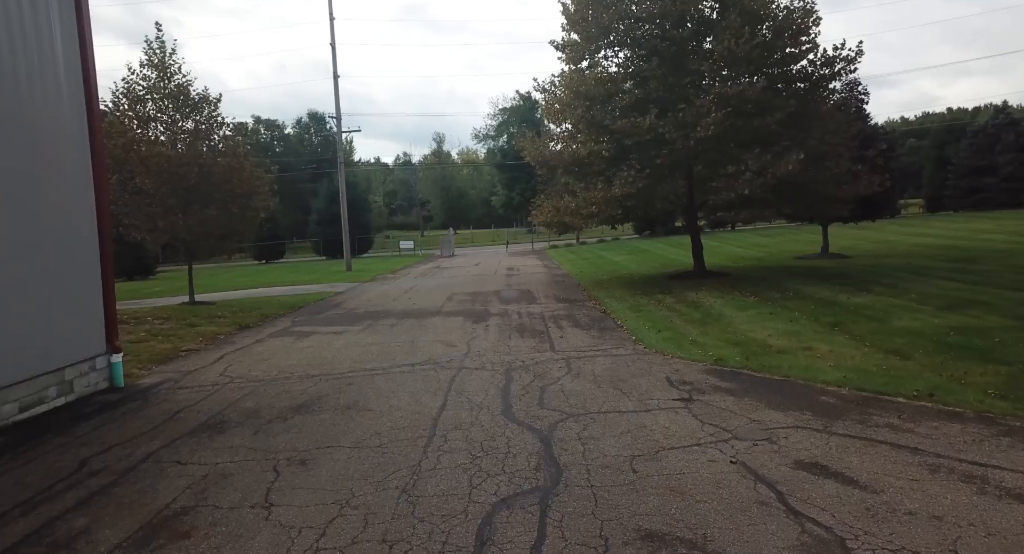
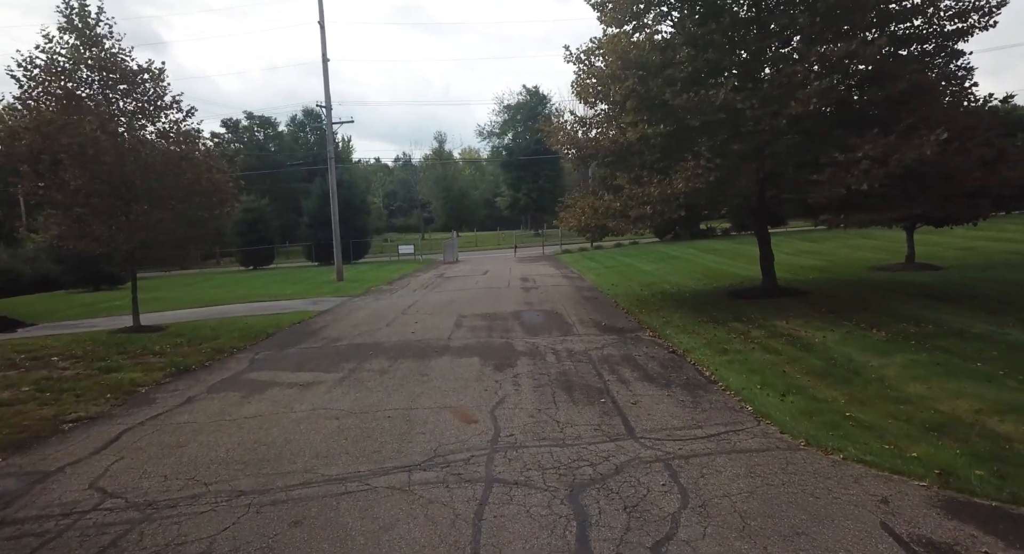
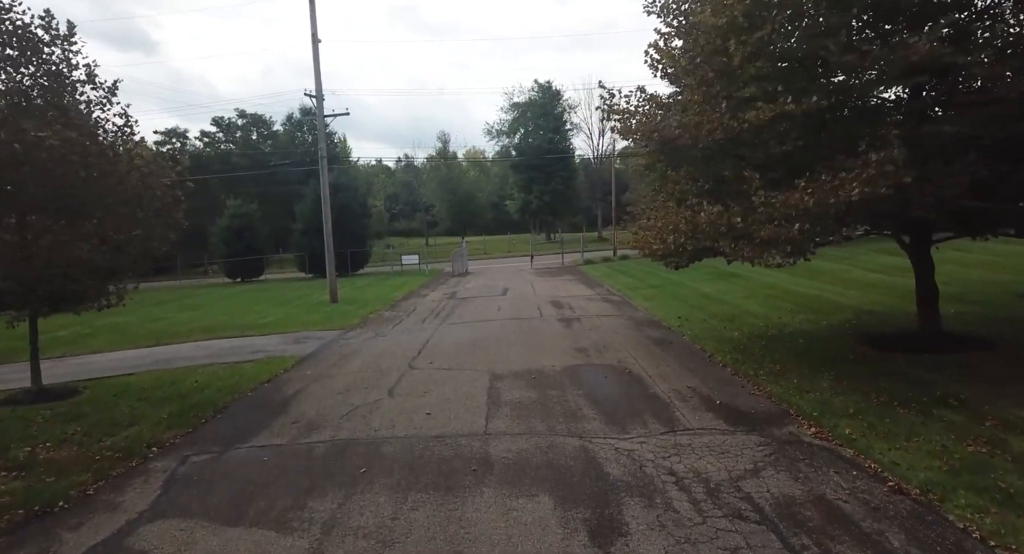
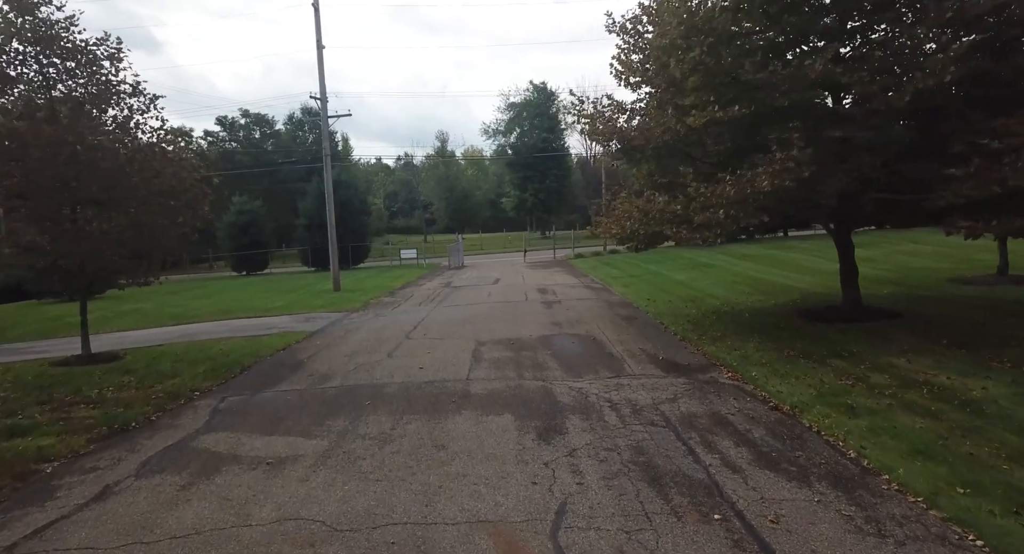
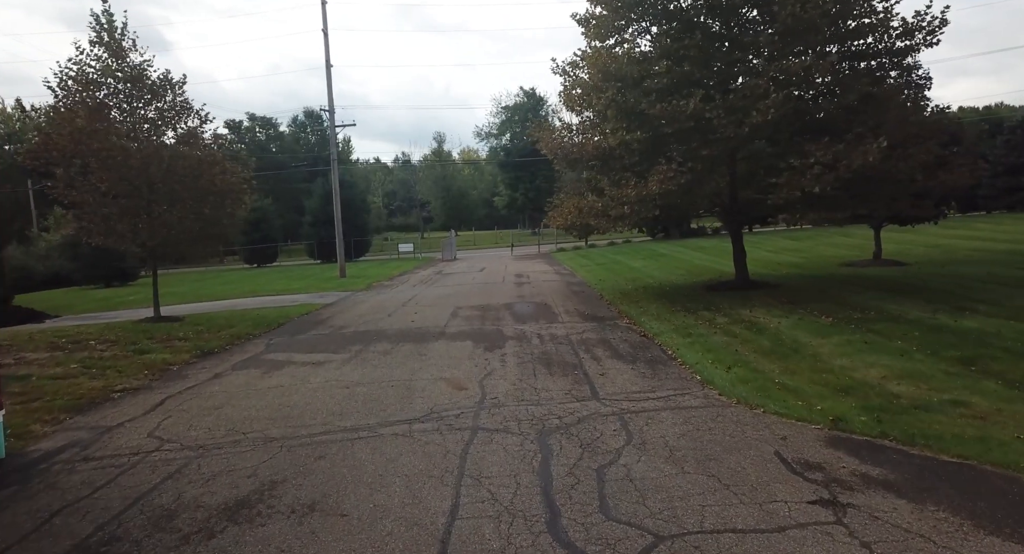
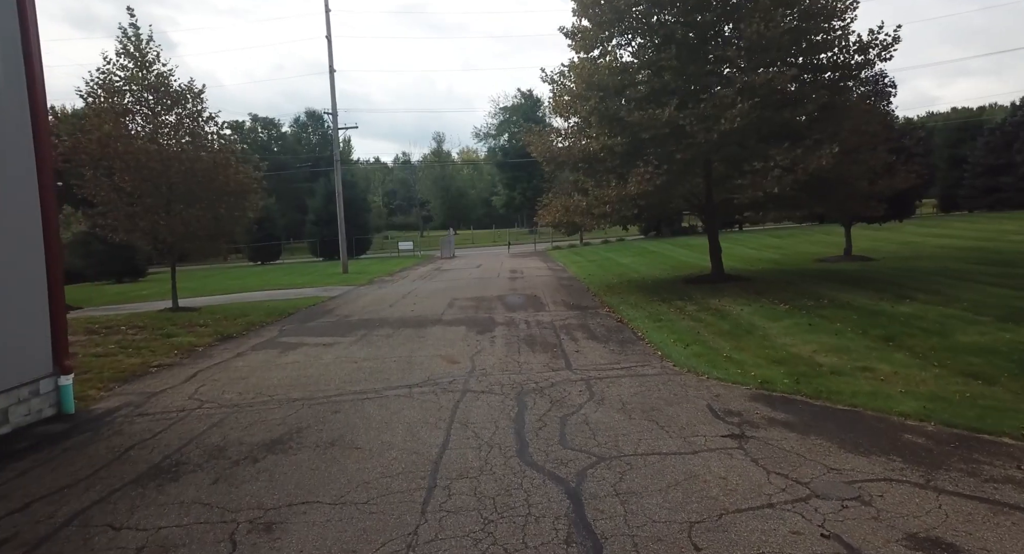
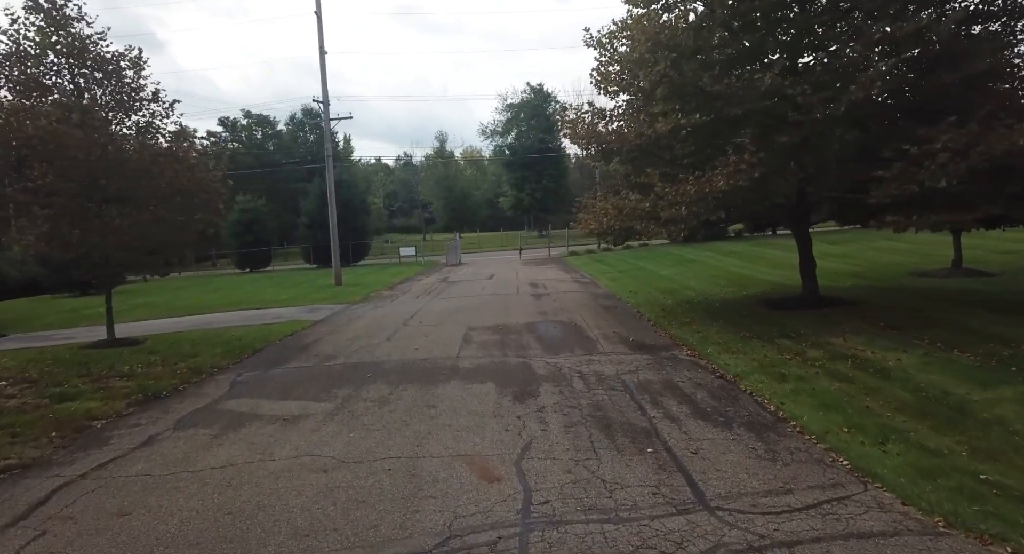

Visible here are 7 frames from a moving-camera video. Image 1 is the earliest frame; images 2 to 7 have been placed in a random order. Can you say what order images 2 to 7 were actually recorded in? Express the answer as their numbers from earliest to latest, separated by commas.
6, 5, 2, 7, 4, 3
